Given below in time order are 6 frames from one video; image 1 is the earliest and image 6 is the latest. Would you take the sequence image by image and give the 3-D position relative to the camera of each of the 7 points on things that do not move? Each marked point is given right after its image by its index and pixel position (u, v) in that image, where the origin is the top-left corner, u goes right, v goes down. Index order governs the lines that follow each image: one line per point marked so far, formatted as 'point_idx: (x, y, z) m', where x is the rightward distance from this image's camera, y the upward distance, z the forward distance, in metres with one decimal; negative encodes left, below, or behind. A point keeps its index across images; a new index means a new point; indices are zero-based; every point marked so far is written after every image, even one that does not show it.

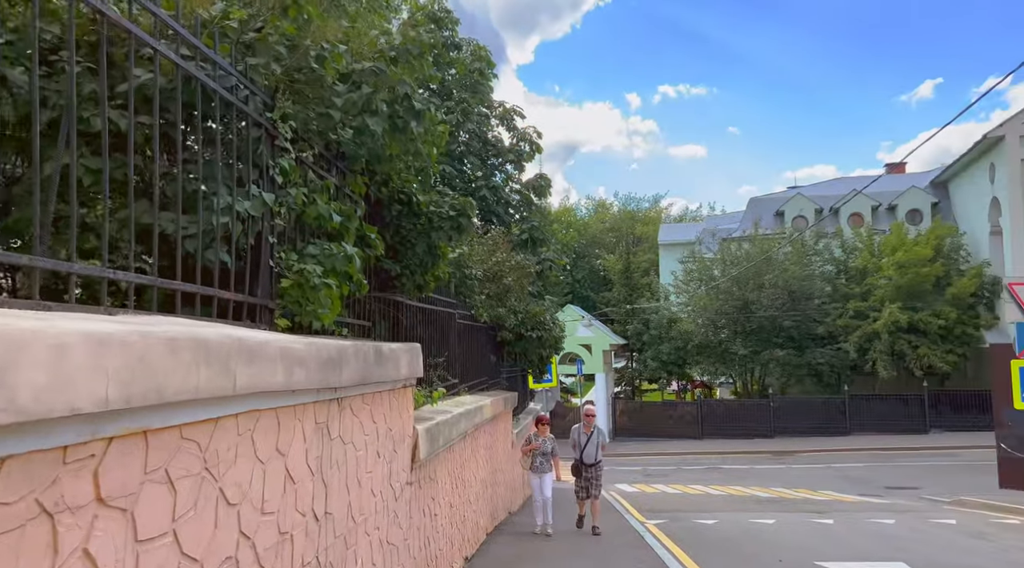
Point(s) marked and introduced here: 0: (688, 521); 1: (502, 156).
0: (+2.4, -3.4, +12.1) m
1: (-0.2, +2.0, +12.8) m
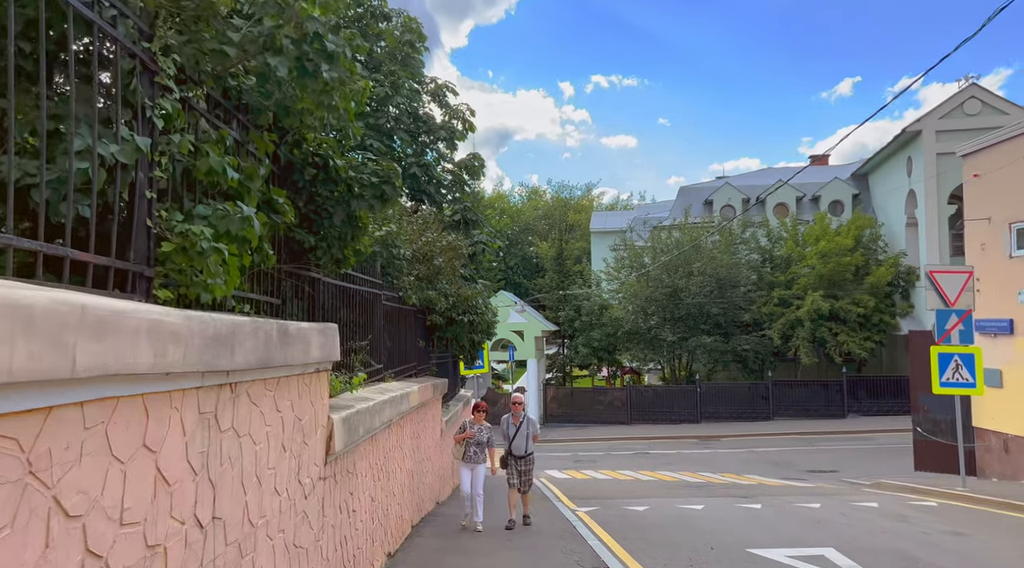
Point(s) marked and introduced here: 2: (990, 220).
0: (+1.4, -3.2, +12.0) m
1: (-1.2, +2.2, +12.4) m
2: (+8.6, +1.2, +15.4) m
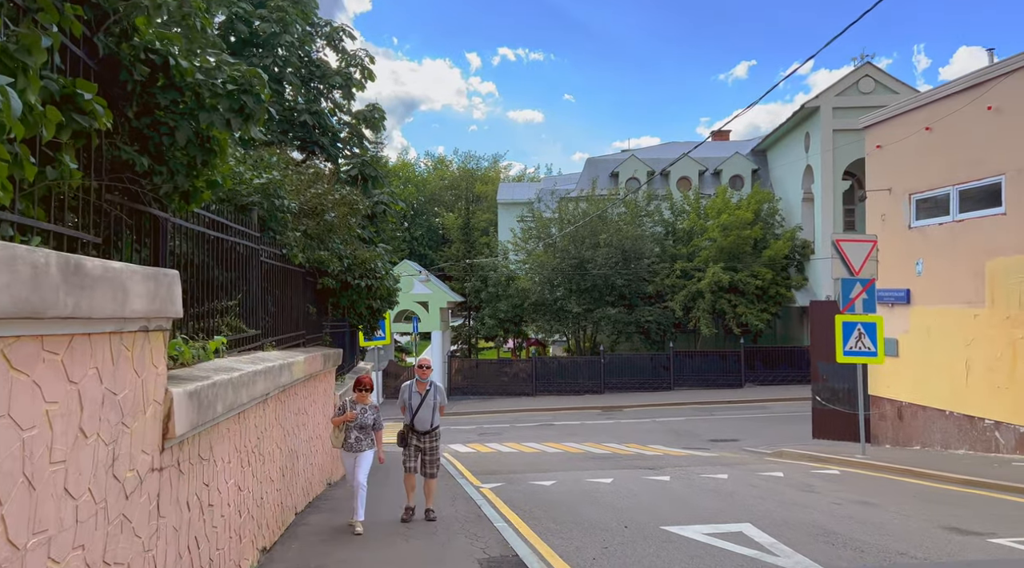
0: (+0.1, -2.7, +11.5) m
1: (-2.5, +2.7, +11.3) m
2: (+6.9, +1.7, +15.5) m
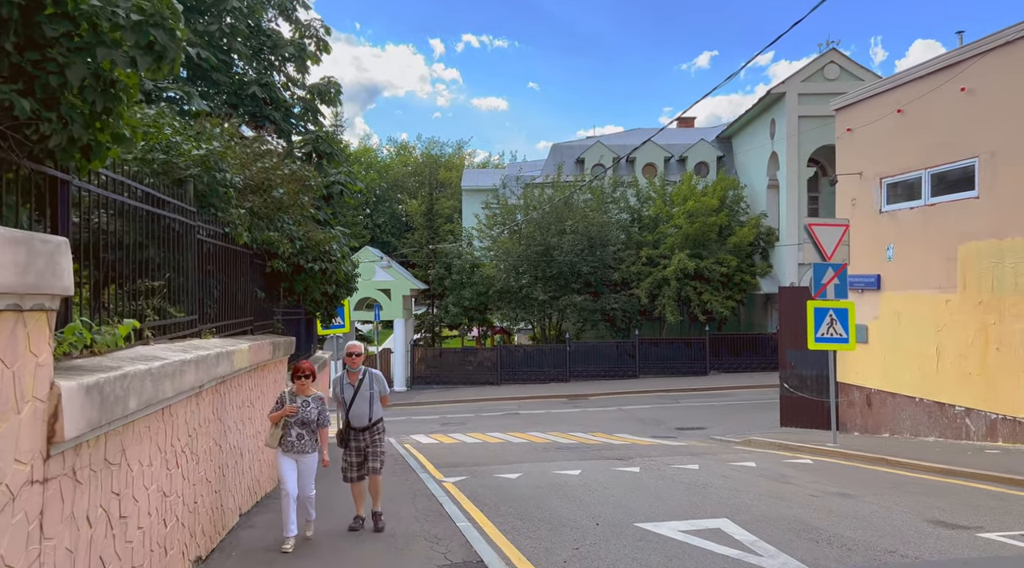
0: (-0.4, -2.5, +11.0) m
1: (-2.9, +2.9, +10.7) m
2: (+6.3, +2.0, +15.2) m
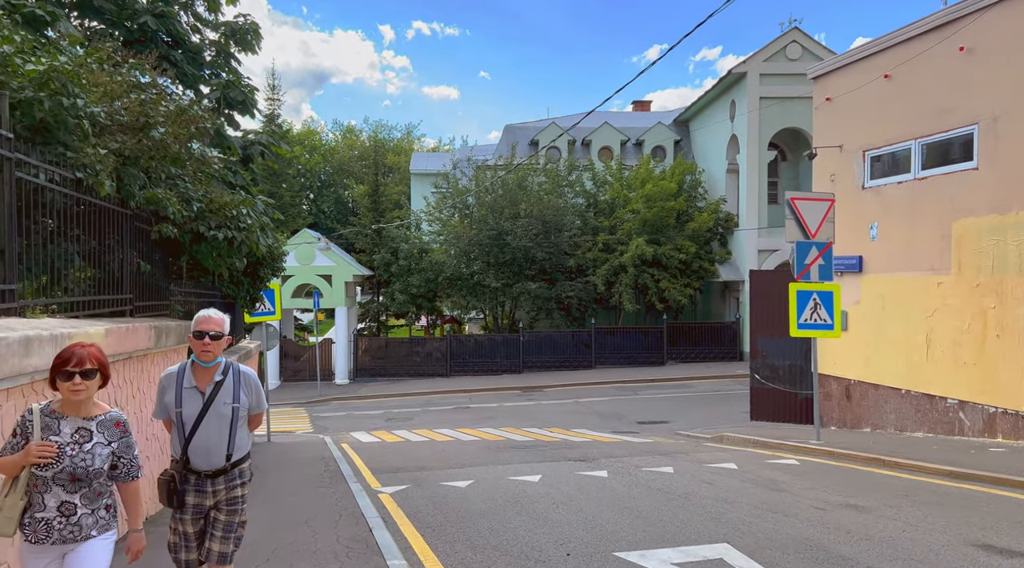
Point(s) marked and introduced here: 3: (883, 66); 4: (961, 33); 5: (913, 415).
0: (-0.9, -2.2, +9.5) m
1: (-3.5, +3.2, +9.0) m
2: (+5.4, +2.3, +14.0) m
3: (+5.7, +3.3, +13.0) m
4: (+6.1, +3.4, +11.5) m
5: (+5.9, -1.9, +12.4) m
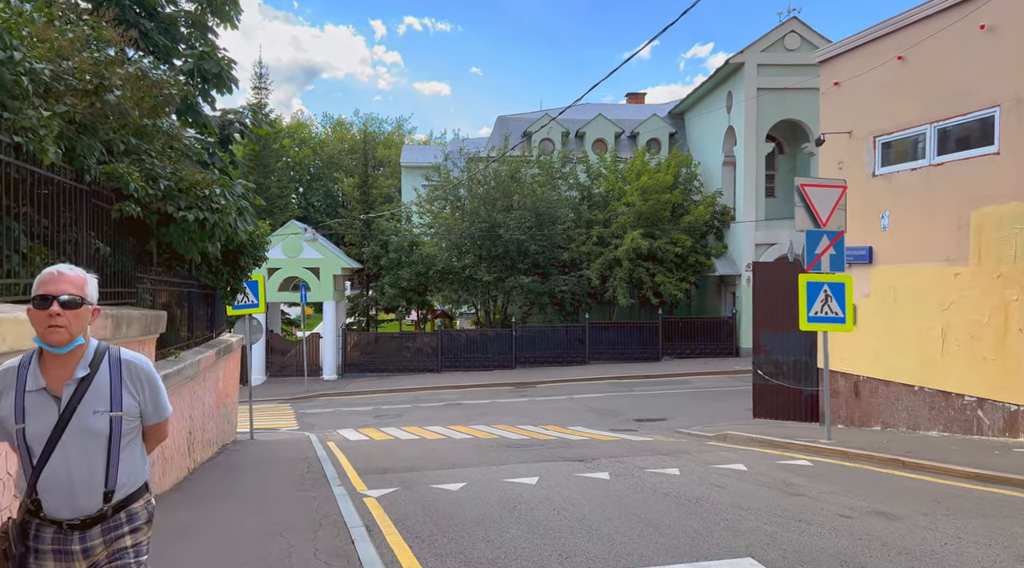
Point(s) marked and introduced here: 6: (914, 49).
0: (-1.0, -2.1, +8.8) m
1: (-3.5, +3.3, +8.3) m
2: (+5.4, +2.4, +13.4) m
3: (+5.6, +3.5, +12.4) m
4: (+6.0, +3.5, +10.9) m
5: (+5.8, -1.8, +11.9) m
6: (+5.7, +3.3, +12.1) m
